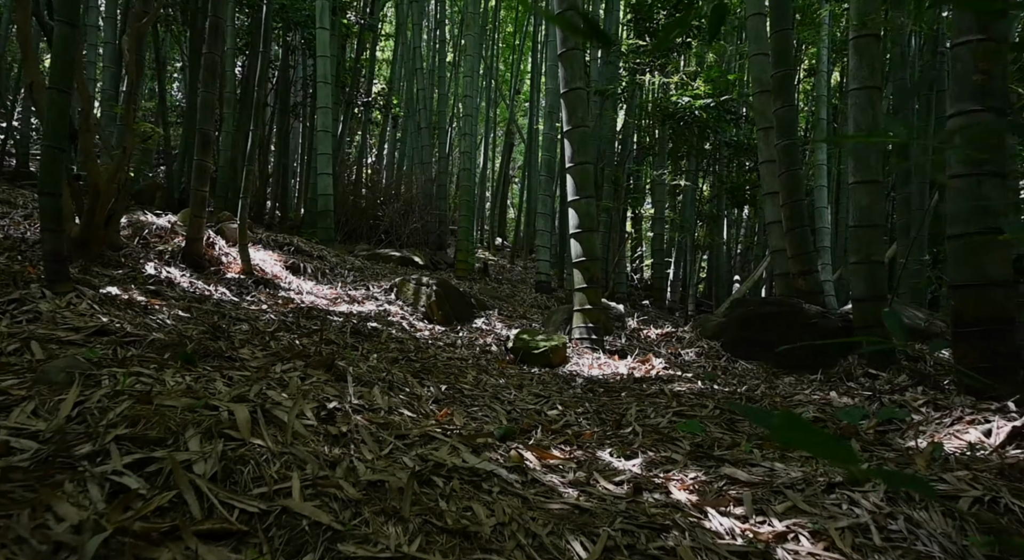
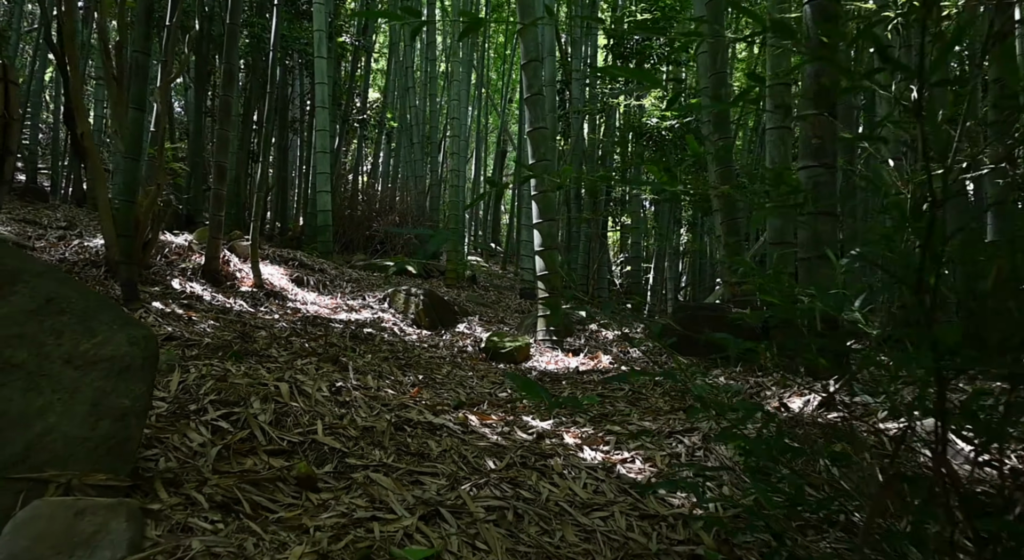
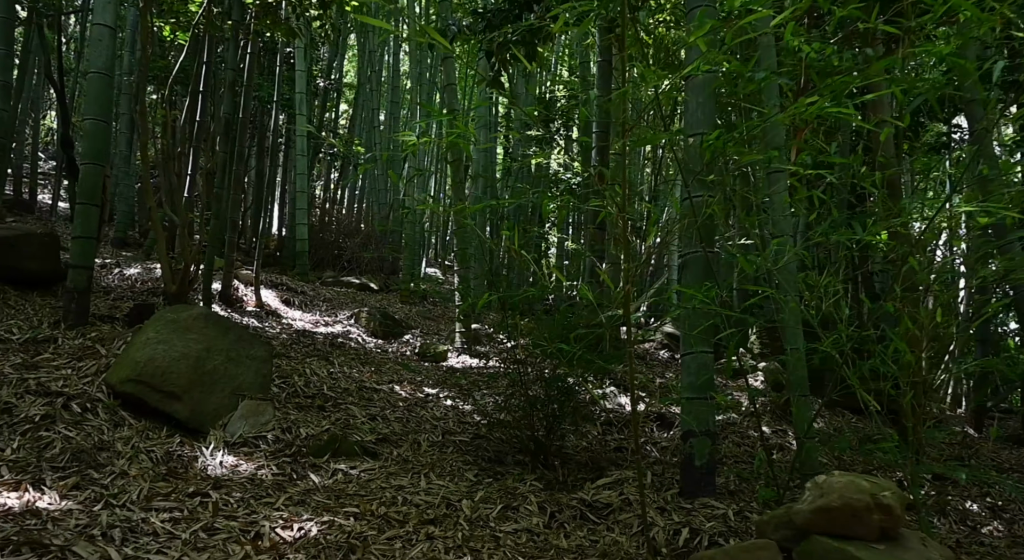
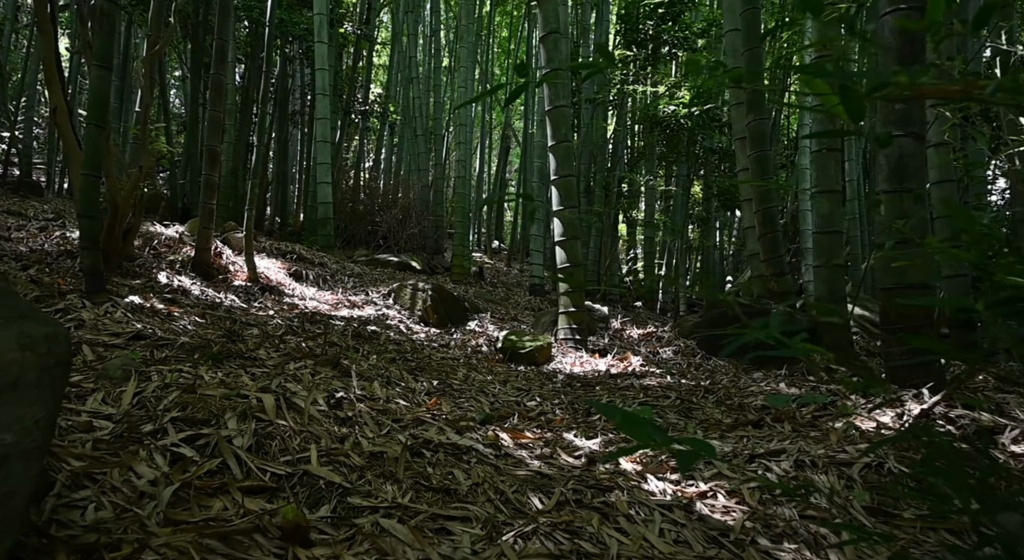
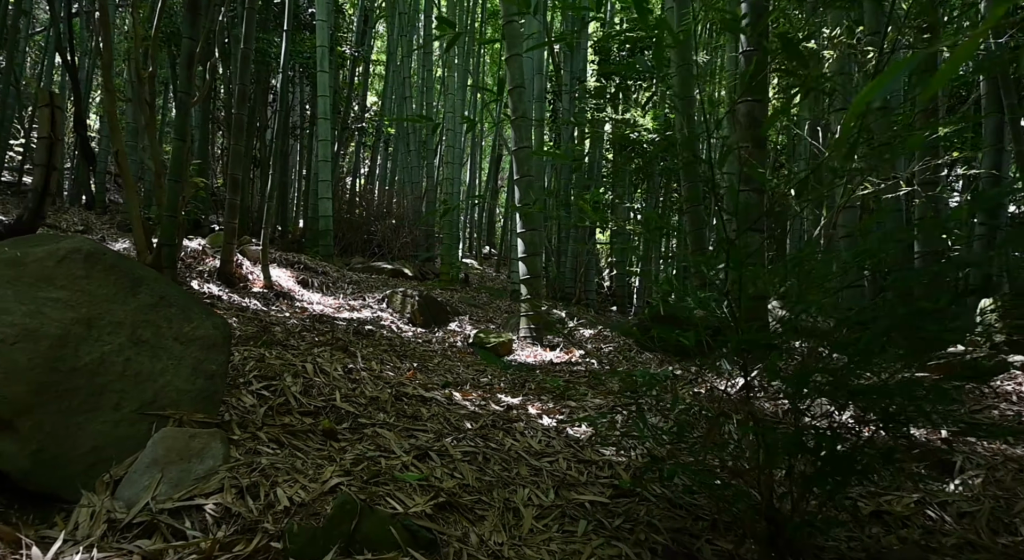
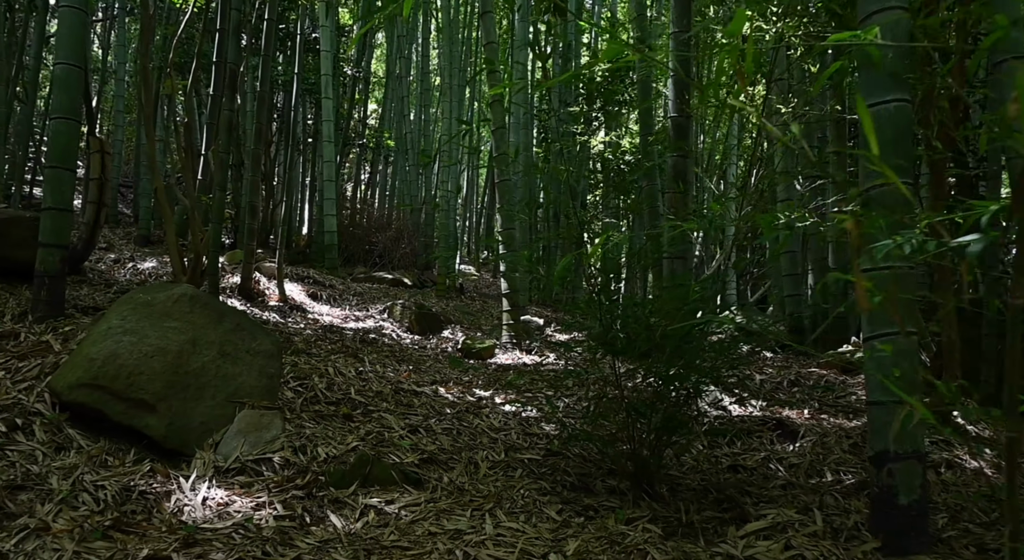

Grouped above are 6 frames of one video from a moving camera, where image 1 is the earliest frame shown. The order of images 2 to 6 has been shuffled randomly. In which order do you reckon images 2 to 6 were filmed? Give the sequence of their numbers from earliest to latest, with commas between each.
4, 2, 5, 6, 3
